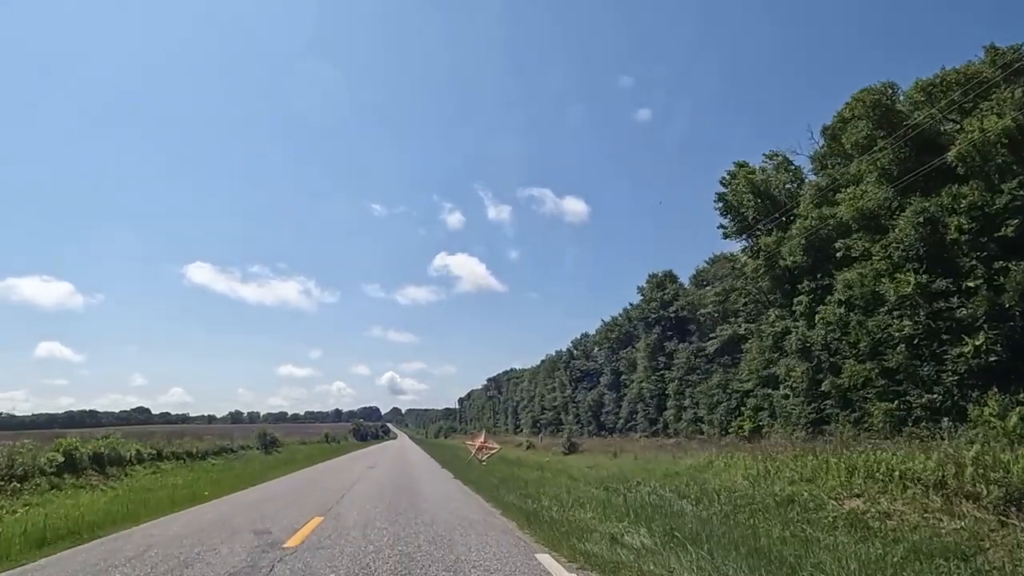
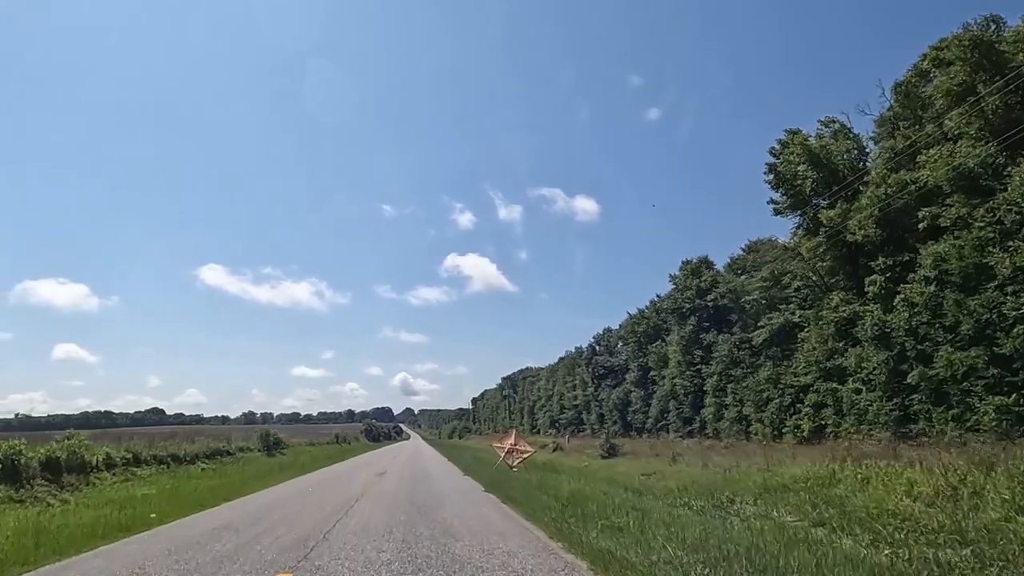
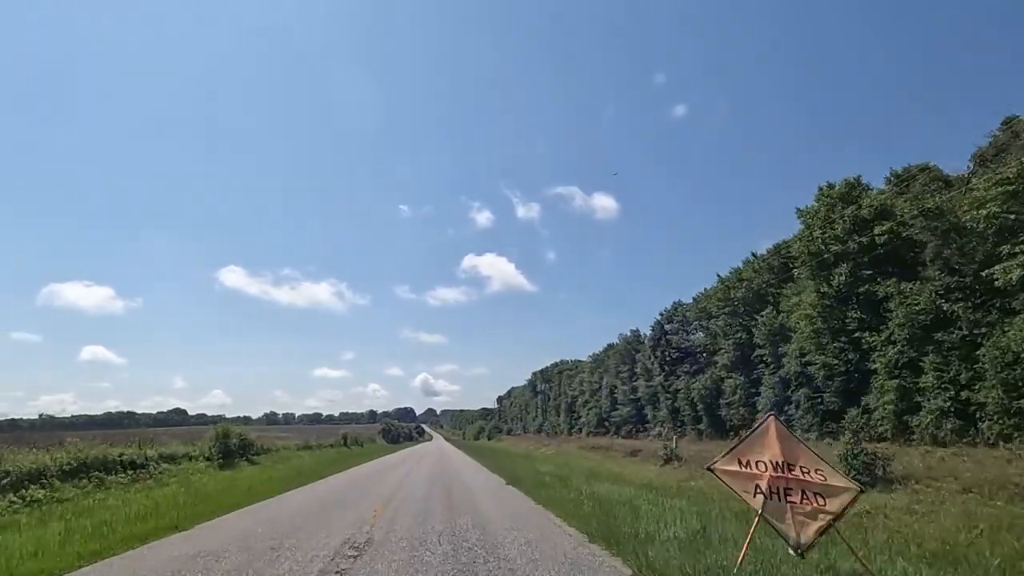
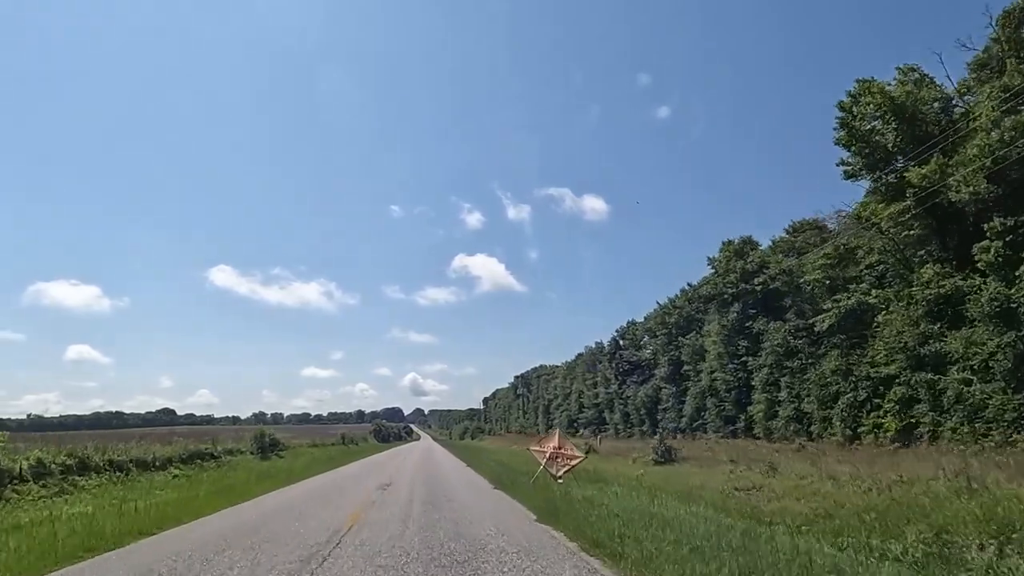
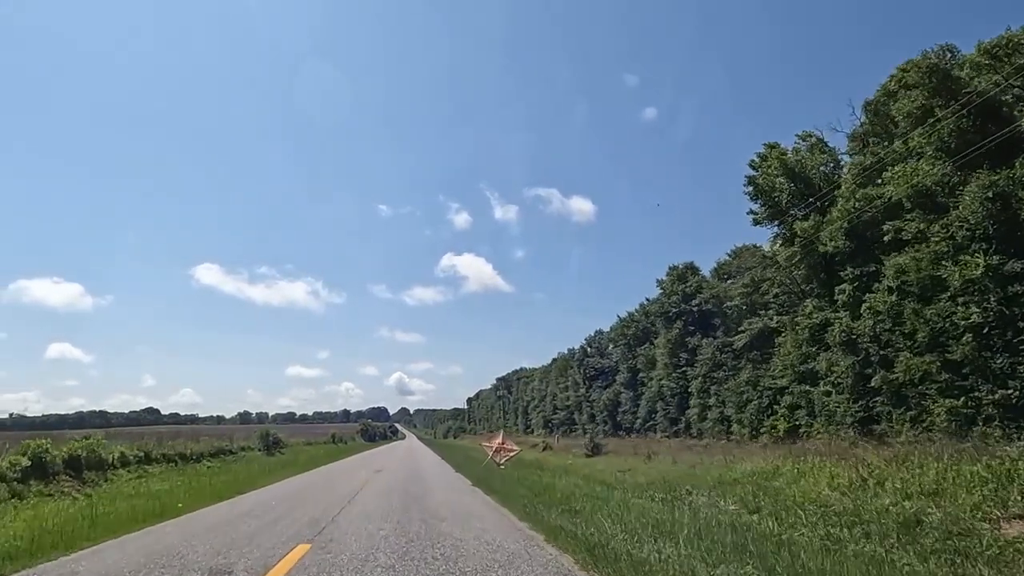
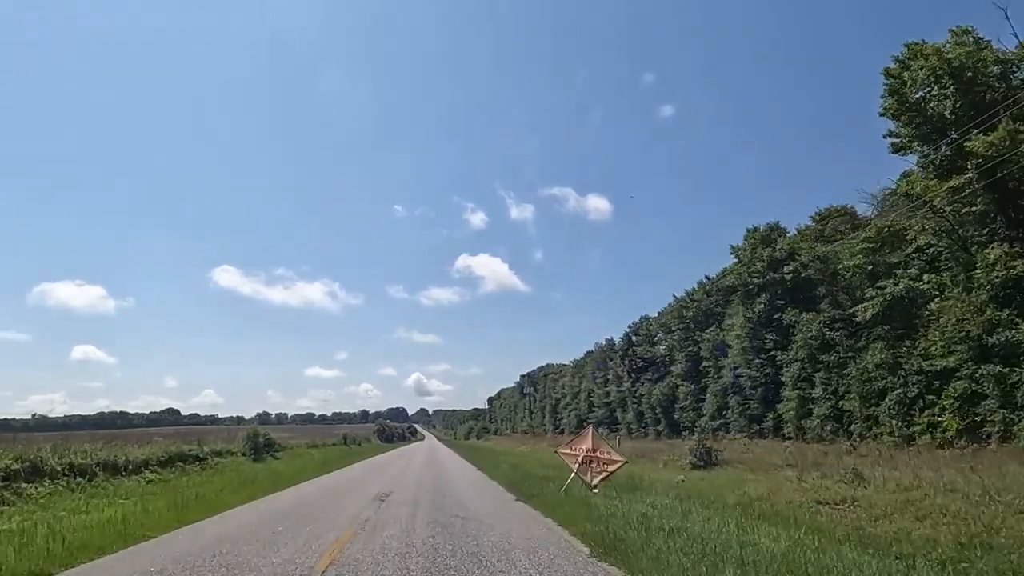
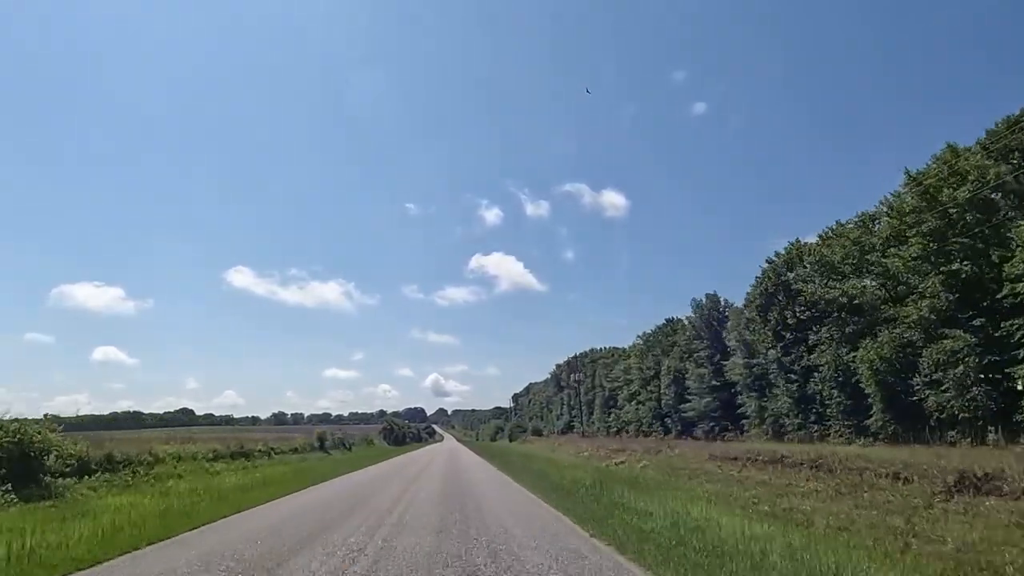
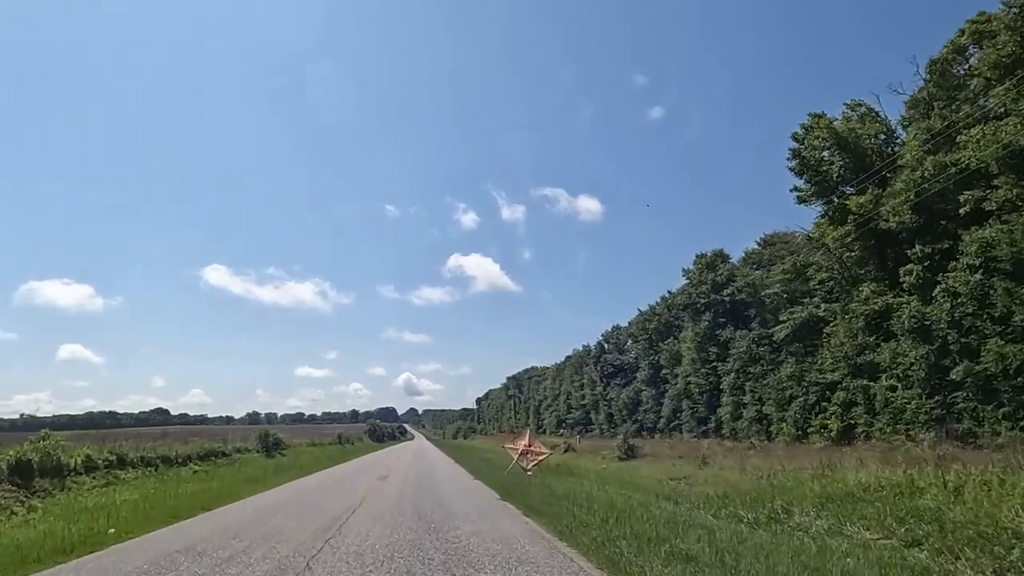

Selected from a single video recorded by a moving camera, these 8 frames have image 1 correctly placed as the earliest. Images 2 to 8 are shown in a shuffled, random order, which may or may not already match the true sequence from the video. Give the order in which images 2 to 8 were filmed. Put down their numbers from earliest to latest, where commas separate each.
5, 2, 8, 4, 6, 3, 7
